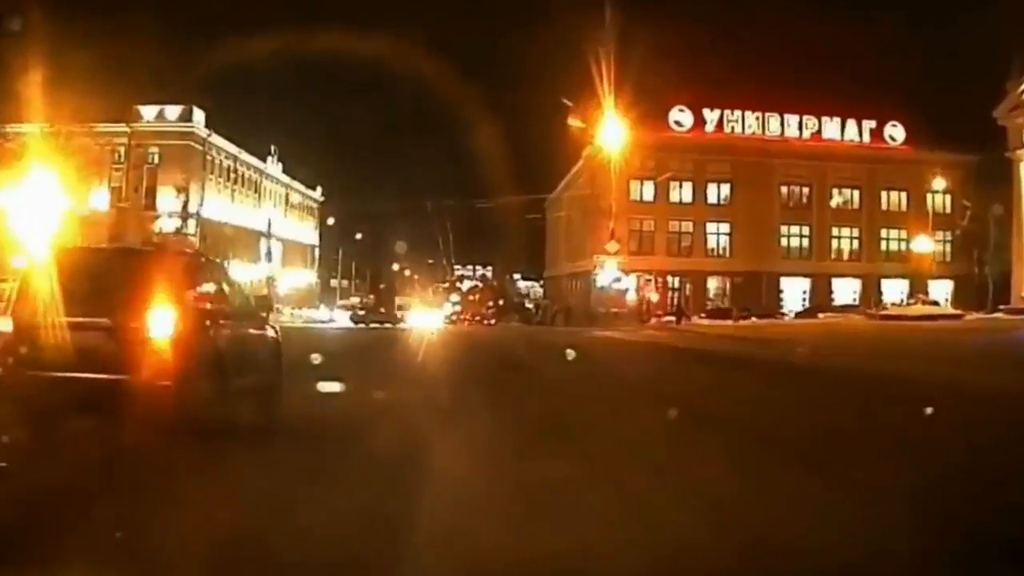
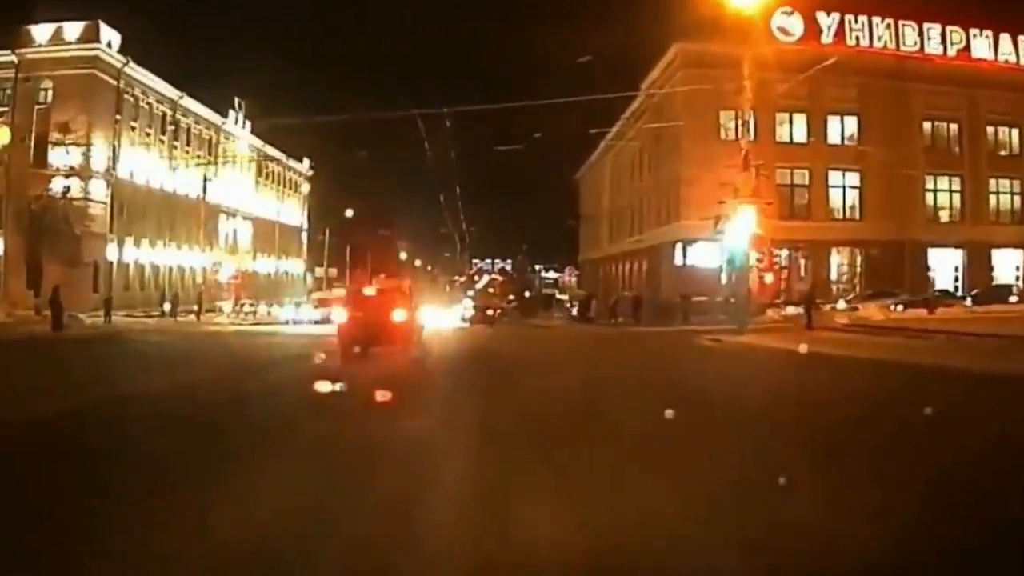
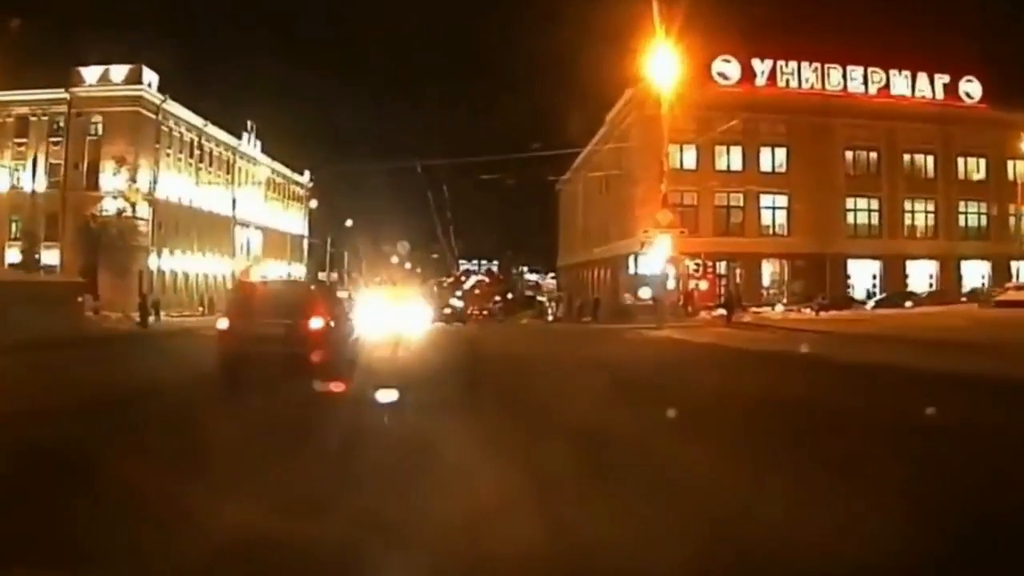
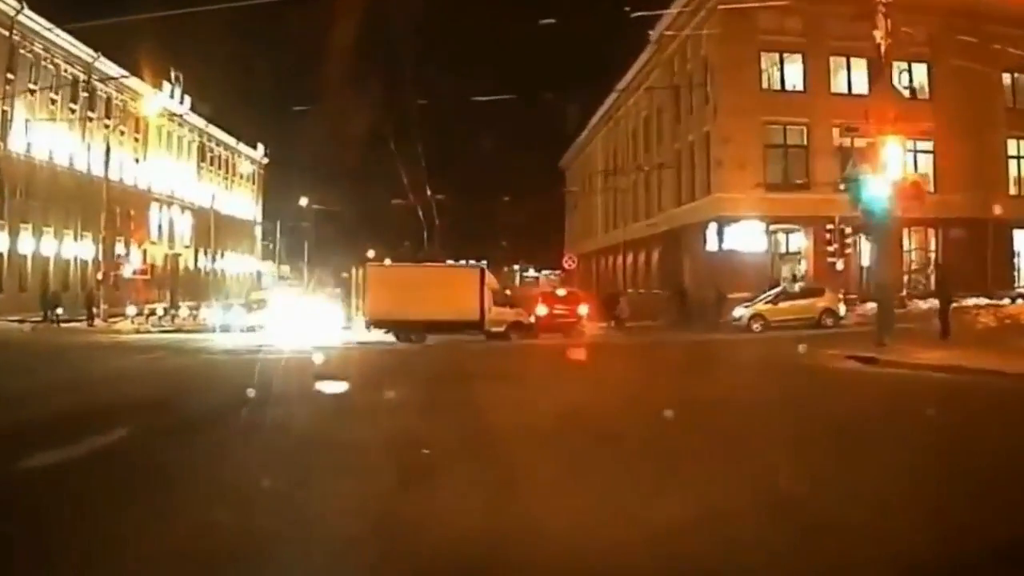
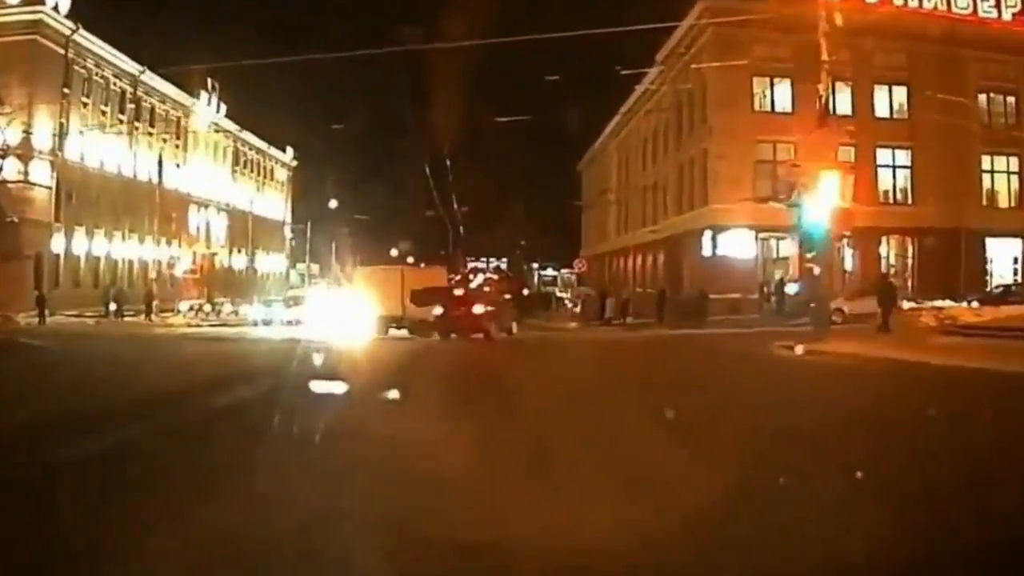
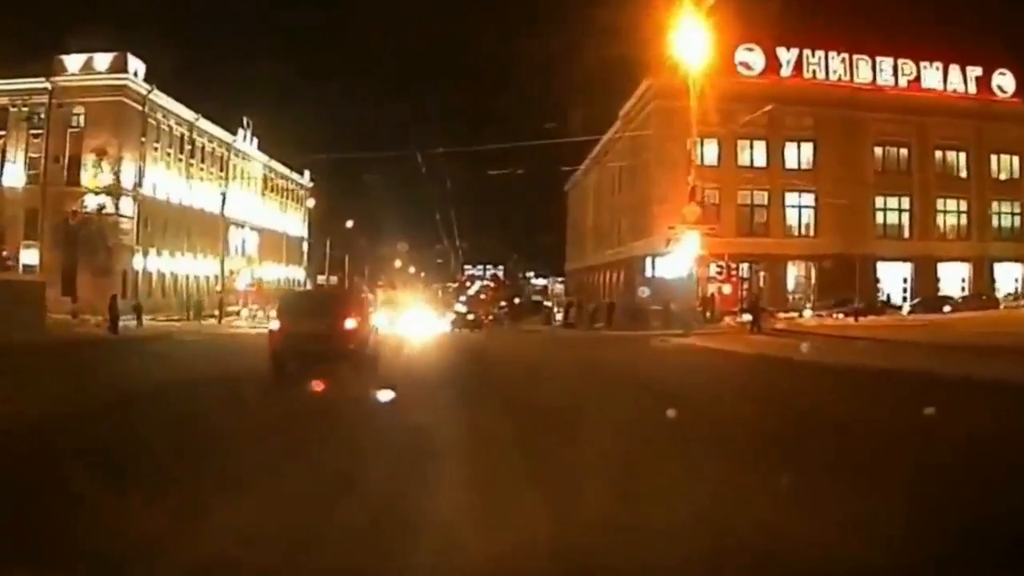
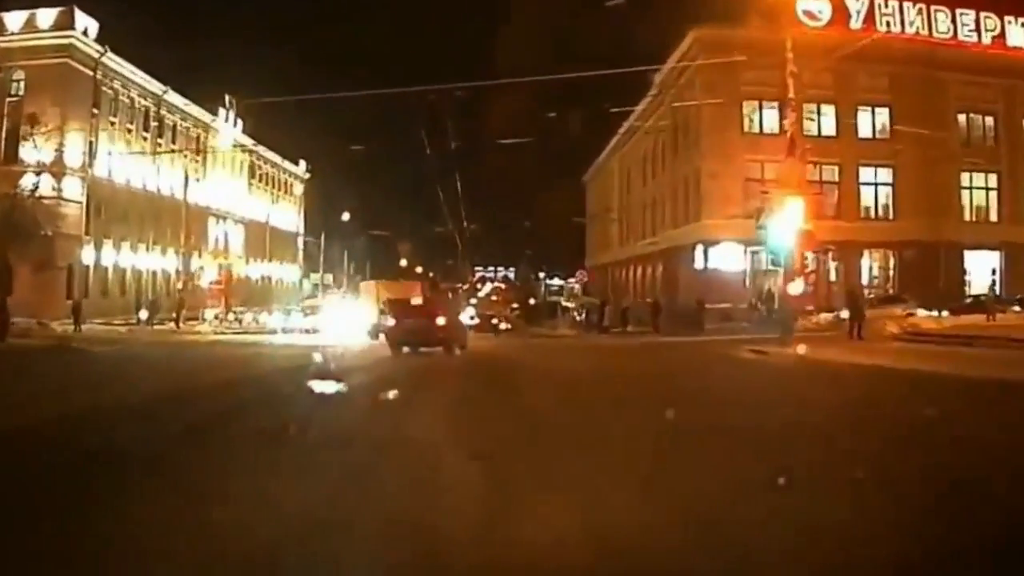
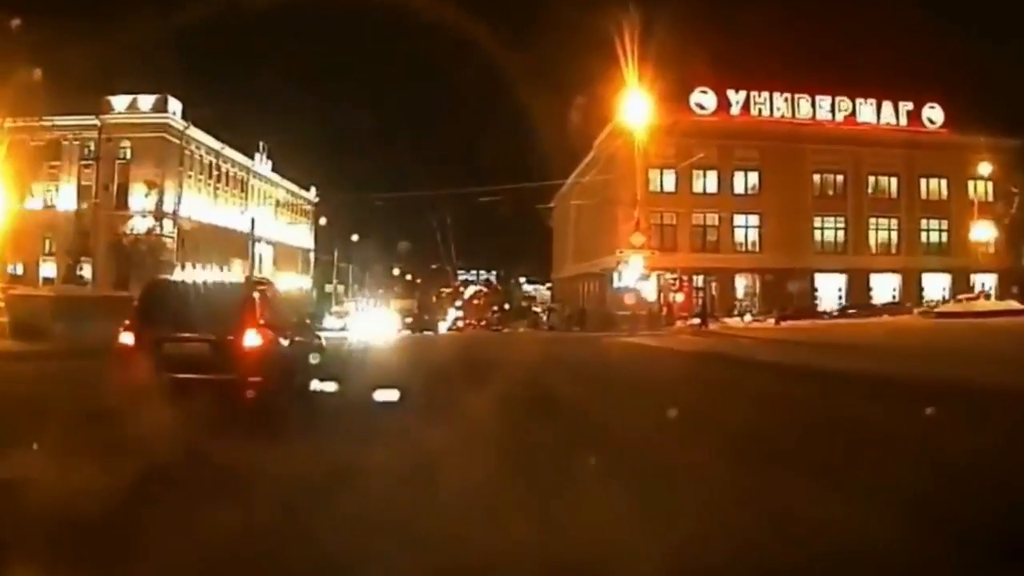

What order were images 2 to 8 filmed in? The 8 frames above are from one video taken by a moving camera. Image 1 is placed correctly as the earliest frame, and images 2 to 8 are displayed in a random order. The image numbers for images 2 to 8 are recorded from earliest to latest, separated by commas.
8, 3, 6, 2, 7, 5, 4
